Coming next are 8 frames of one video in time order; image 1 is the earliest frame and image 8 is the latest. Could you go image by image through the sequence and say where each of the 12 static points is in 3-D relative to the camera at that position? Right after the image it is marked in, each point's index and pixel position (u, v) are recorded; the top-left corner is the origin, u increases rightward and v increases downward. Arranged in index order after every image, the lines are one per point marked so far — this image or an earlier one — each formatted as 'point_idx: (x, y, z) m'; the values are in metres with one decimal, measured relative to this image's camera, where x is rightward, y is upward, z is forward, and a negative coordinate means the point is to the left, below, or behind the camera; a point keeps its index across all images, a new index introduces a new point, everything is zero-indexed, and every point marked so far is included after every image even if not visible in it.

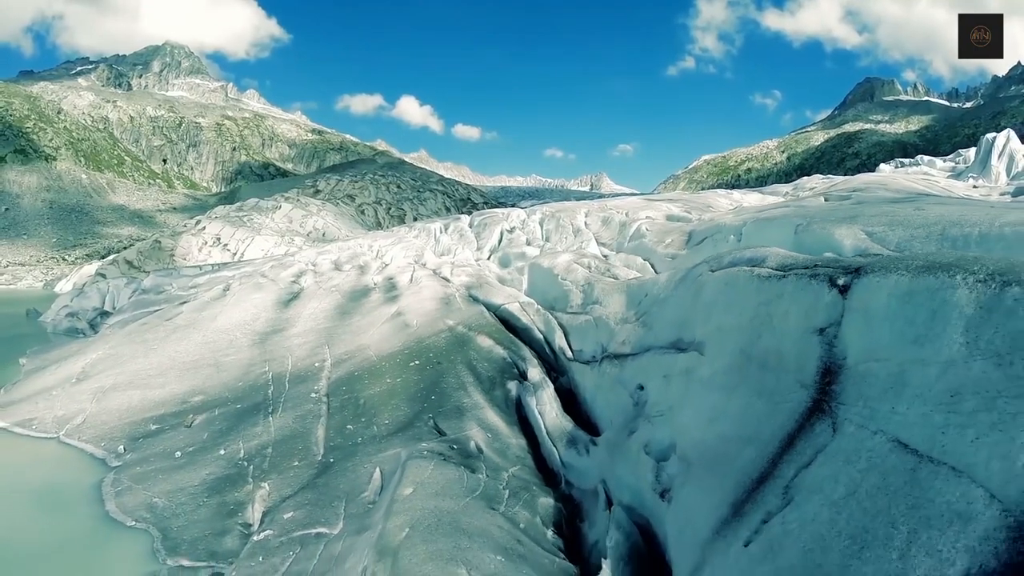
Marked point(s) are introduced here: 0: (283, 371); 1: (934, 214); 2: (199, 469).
0: (-6.9, -2.5, +17.4) m
1: (+7.4, +1.5, +10.7) m
2: (-7.3, -4.2, +13.6) m
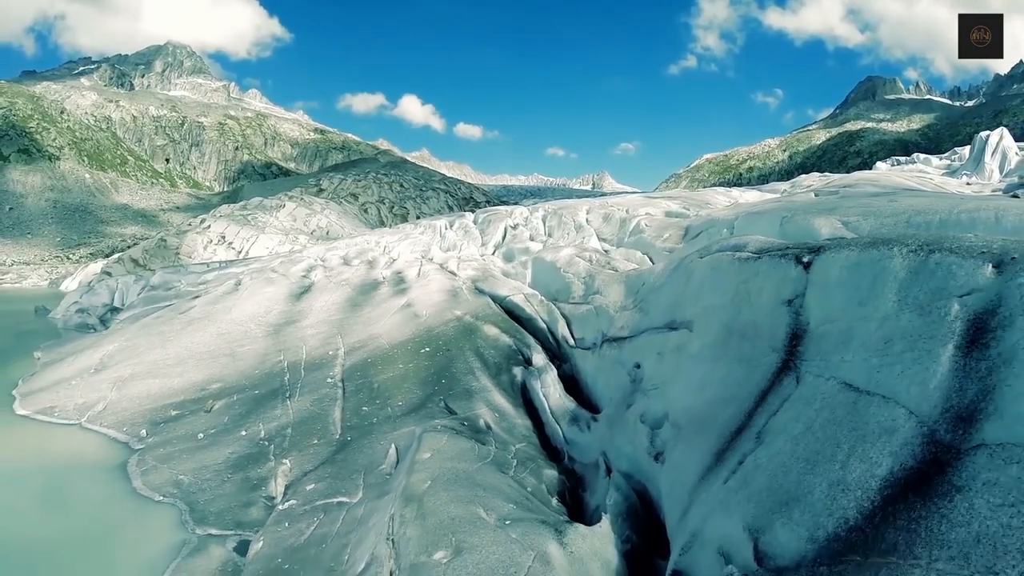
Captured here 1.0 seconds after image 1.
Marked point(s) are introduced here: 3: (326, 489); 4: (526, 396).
0: (-6.8, -2.2, +18.2) m
1: (+7.6, +1.7, +11.4) m
2: (-7.2, -4.0, +14.4) m
3: (-3.6, -3.9, +11.3) m
4: (+0.3, -2.7, +14.4) m
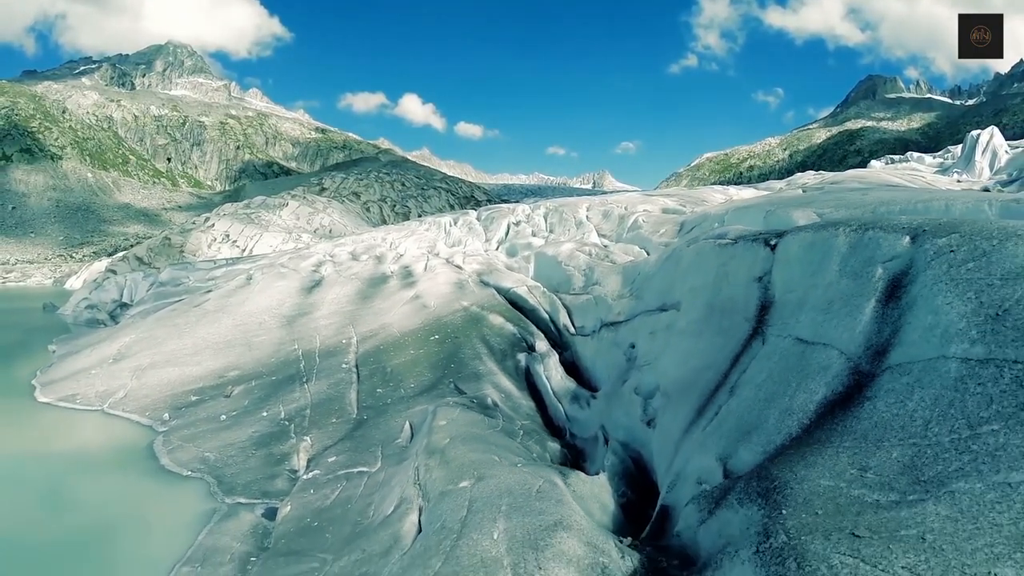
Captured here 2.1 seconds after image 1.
0: (-6.6, -2.0, +19.2) m
1: (+7.7, +2.0, +12.4) m
2: (-7.1, -3.7, +15.4) m
3: (-3.5, -3.7, +12.3) m
4: (+0.5, -2.4, +15.3) m
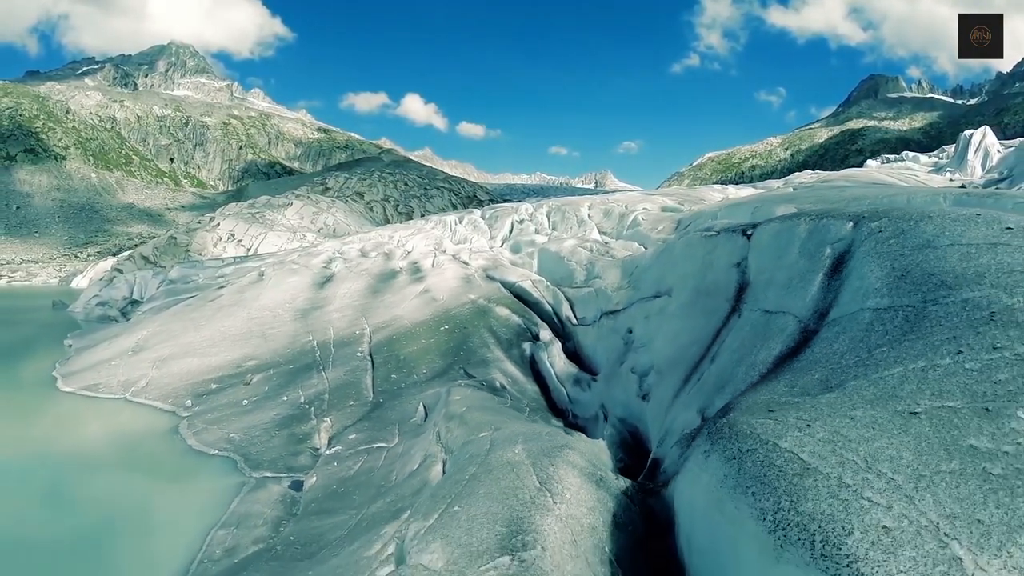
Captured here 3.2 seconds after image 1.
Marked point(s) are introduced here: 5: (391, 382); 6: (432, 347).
0: (-6.5, -1.8, +20.2) m
1: (+7.8, +2.2, +13.4) m
2: (-6.9, -3.5, +16.4) m
3: (-3.4, -3.4, +13.3) m
4: (+0.6, -2.2, +16.3) m
5: (-3.4, -2.7, +16.4) m
6: (-2.5, -1.8, +17.9) m
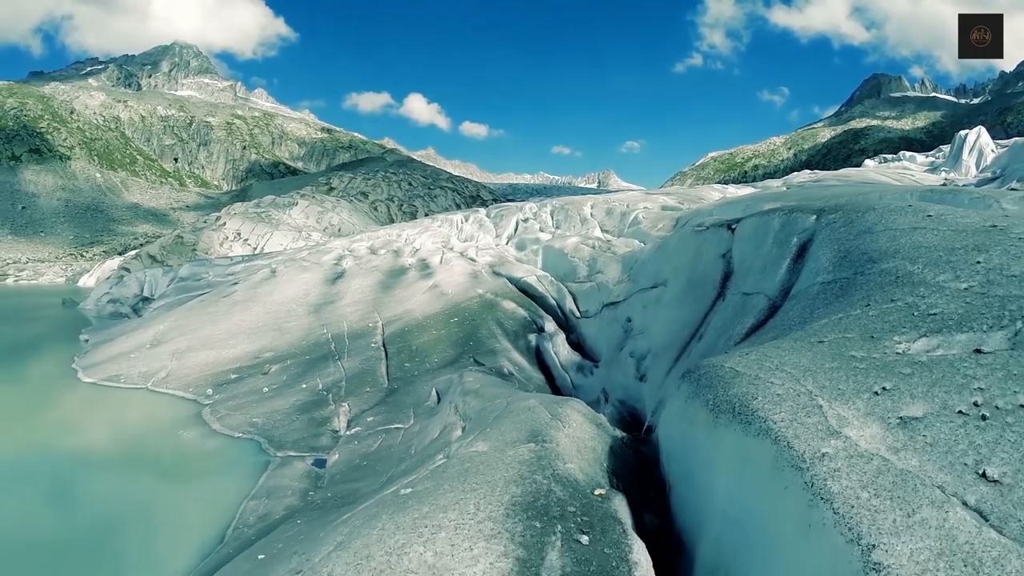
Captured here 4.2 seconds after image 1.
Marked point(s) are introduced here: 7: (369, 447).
0: (-6.3, -1.6, +21.1) m
1: (+8.0, +2.4, +14.3) m
2: (-6.7, -3.3, +17.4) m
3: (-3.2, -3.2, +14.3) m
4: (+0.8, -2.0, +17.3) m
5: (-3.2, -2.5, +17.4) m
6: (-2.3, -1.6, +18.8) m
7: (-3.2, -3.6, +12.9) m
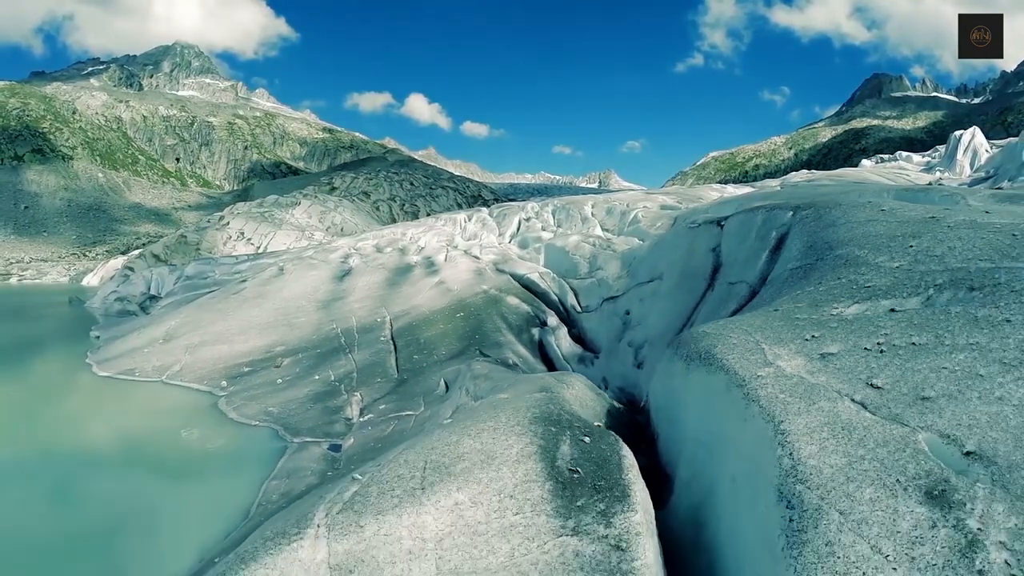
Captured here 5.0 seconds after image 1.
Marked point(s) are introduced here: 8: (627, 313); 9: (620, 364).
0: (-6.1, -1.4, +21.9) m
1: (+8.1, +2.5, +15.0) m
2: (-6.6, -3.2, +18.2) m
3: (-3.1, -3.1, +15.0) m
4: (+0.9, -1.9, +18.0) m
5: (-3.1, -2.3, +18.1) m
6: (-2.1, -1.5, +19.6) m
7: (-3.1, -3.4, +13.7) m
8: (+3.1, -0.7, +15.3) m
9: (+2.6, -1.9, +14.2) m
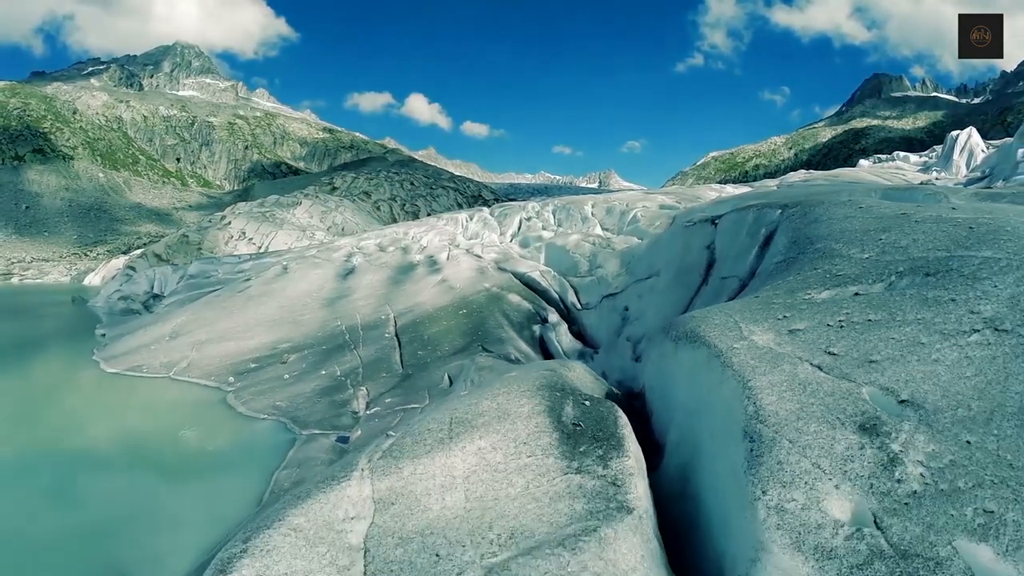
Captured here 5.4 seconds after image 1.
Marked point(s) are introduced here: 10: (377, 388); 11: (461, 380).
0: (-6.1, -1.3, +22.4) m
1: (+8.2, +2.6, +15.4) m
2: (-6.5, -3.1, +18.6) m
3: (-3.0, -3.0, +15.5) m
4: (+1.0, -1.8, +18.4) m
5: (-3.1, -2.2, +18.6) m
6: (-2.1, -1.4, +20.0) m
7: (-3.0, -3.3, +14.1) m
8: (+3.1, -0.6, +15.7) m
9: (+2.7, -1.8, +14.6) m
10: (-4.0, -3.0, +17.2) m
11: (-1.1, -2.1, +12.9) m
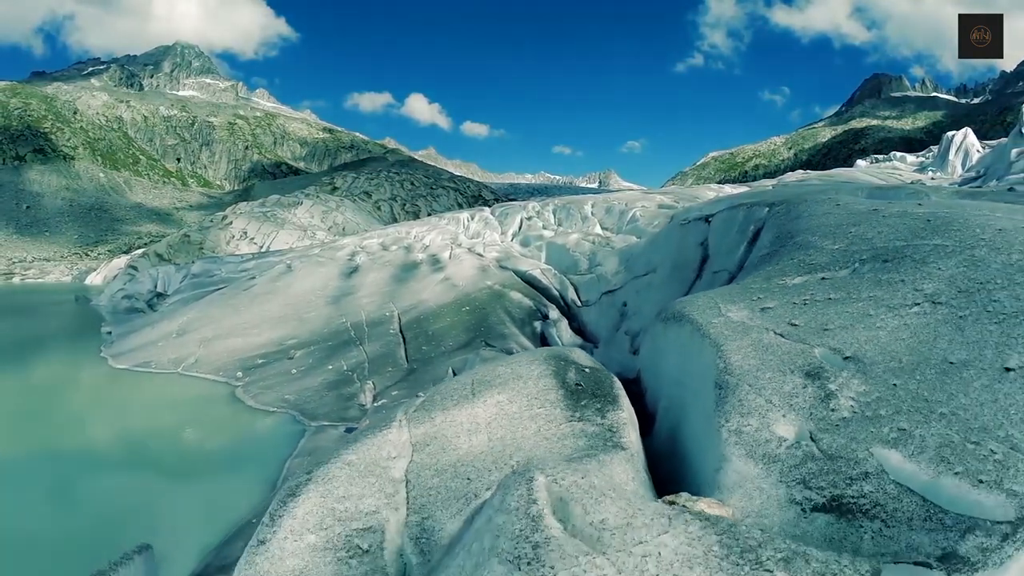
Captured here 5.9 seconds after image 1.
0: (-6.0, -1.2, +22.9) m
1: (+8.2, +2.7, +16.0) m
2: (-6.5, -3.0, +19.1) m
3: (-2.9, -2.9, +16.0) m
4: (+1.1, -1.7, +19.0) m
5: (-3.0, -2.1, +19.1) m
6: (-2.0, -1.3, +20.5) m
7: (-2.9, -3.2, +14.6) m
8: (+3.2, -0.5, +16.2) m
9: (+2.7, -1.7, +15.1) m
10: (-4.0, -2.9, +17.7) m
11: (-1.1, -2.0, +13.4) m
